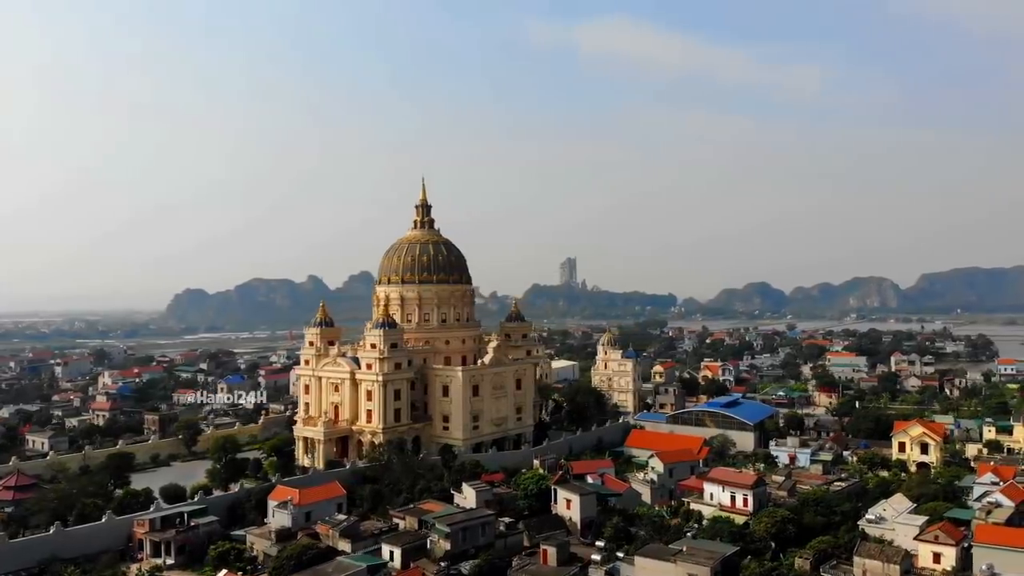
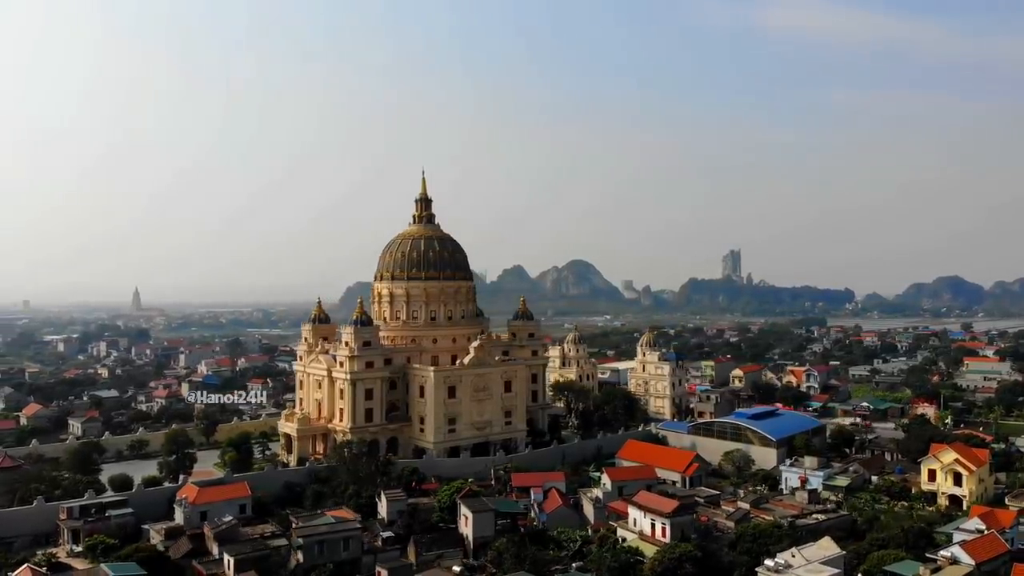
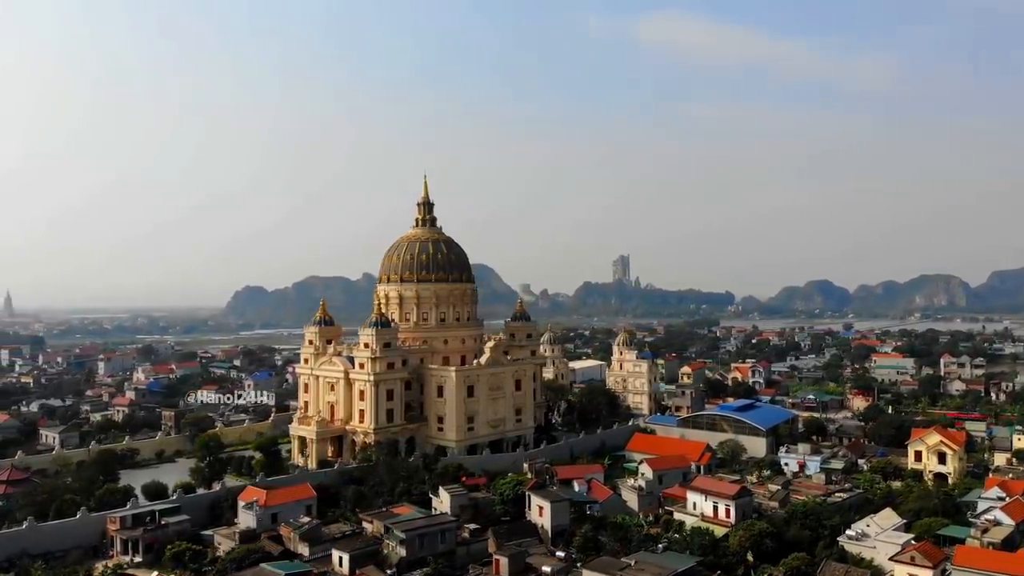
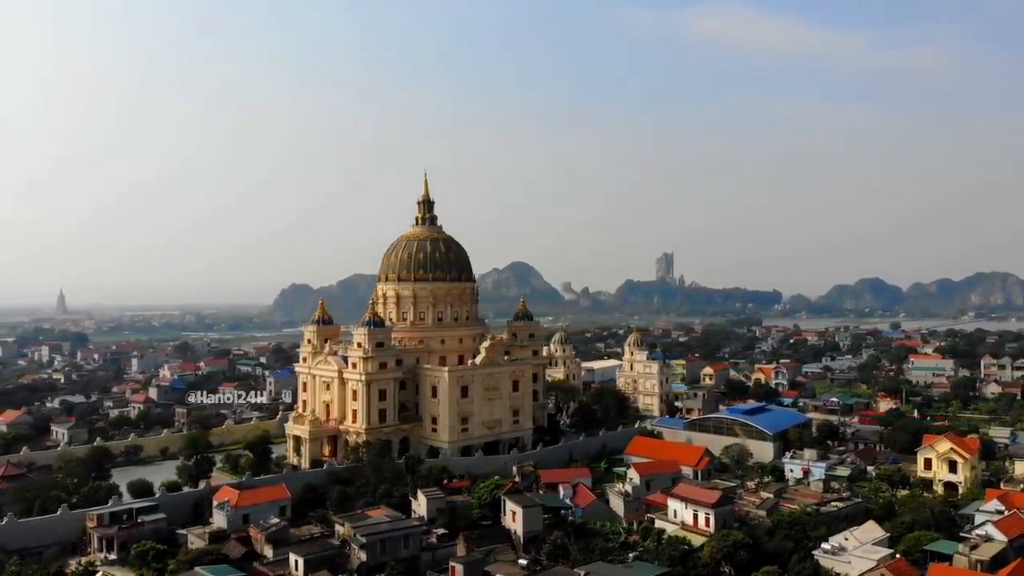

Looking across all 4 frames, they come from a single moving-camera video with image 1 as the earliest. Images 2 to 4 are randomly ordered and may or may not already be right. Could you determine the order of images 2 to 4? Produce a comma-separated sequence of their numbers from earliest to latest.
3, 4, 2
